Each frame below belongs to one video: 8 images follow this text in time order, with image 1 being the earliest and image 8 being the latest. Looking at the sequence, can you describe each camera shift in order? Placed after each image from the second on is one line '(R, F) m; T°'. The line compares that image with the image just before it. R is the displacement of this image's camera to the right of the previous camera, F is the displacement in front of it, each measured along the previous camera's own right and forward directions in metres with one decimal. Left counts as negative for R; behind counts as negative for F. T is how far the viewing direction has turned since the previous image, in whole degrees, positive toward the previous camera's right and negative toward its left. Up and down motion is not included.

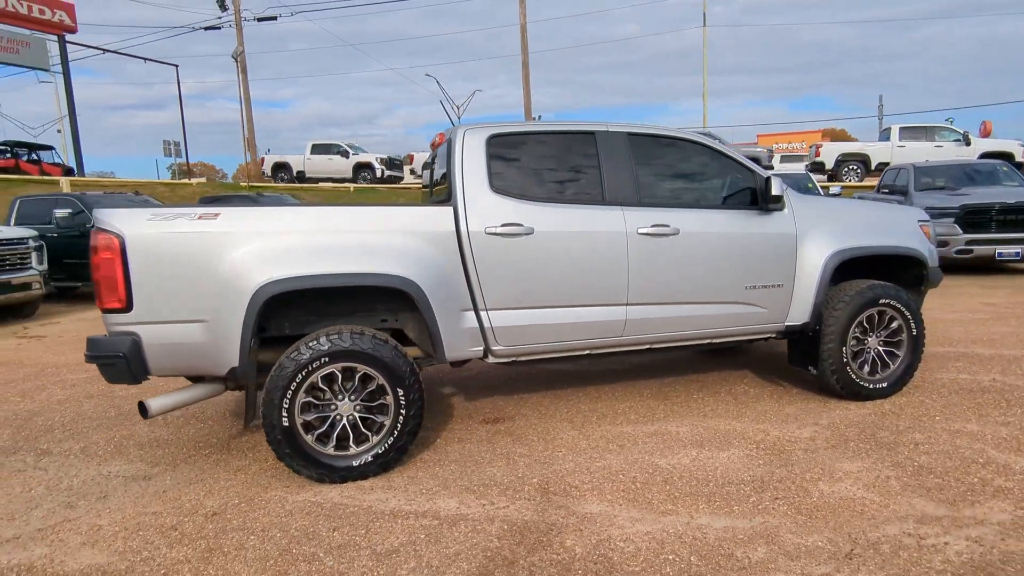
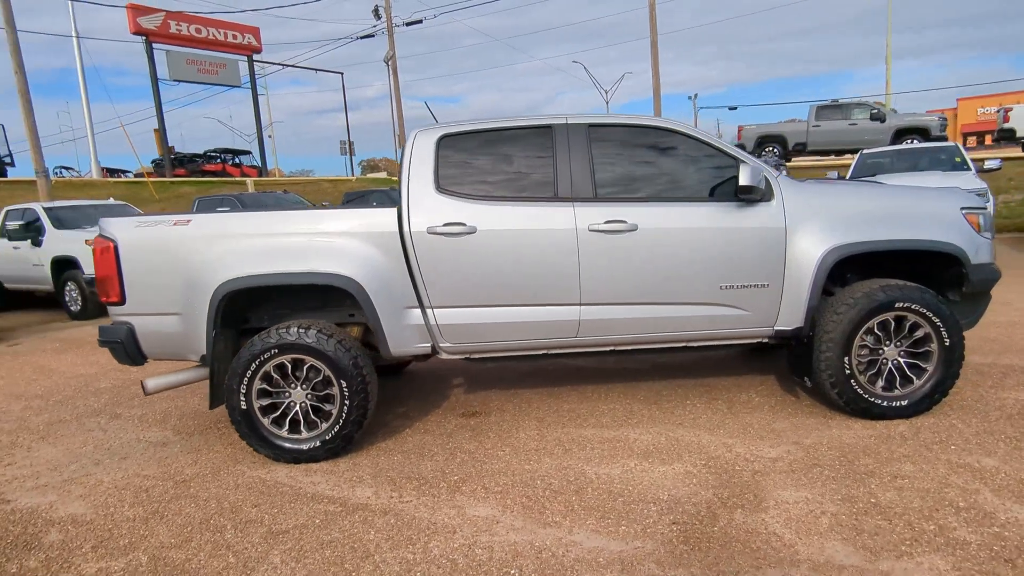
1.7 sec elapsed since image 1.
(+1.4, +0.2) m; -15°
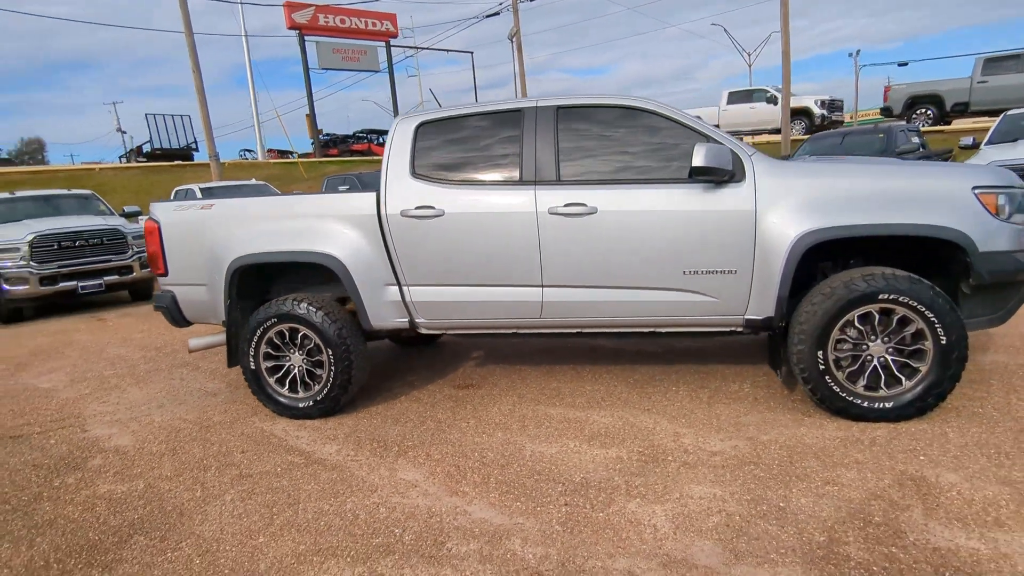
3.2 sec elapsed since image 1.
(+1.2, 0.0) m; -14°
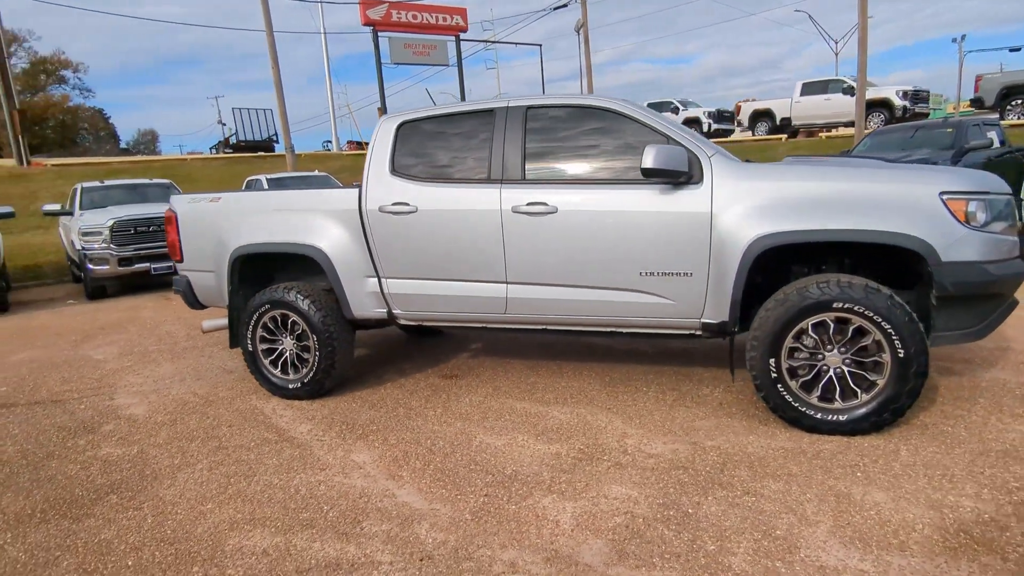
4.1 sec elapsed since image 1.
(+0.7, 0.0) m; -7°
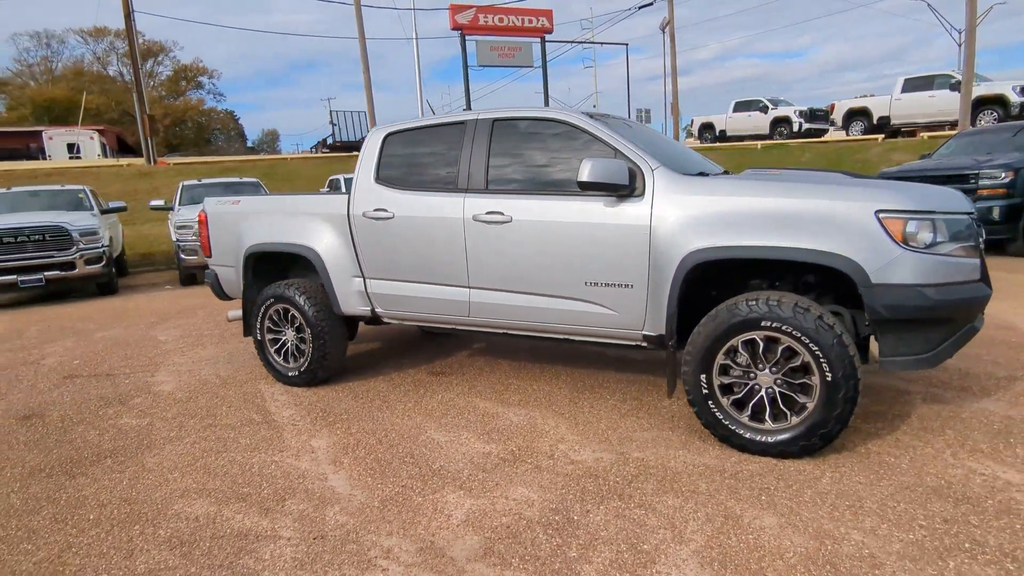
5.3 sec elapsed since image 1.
(+0.9, -0.1) m; -9°
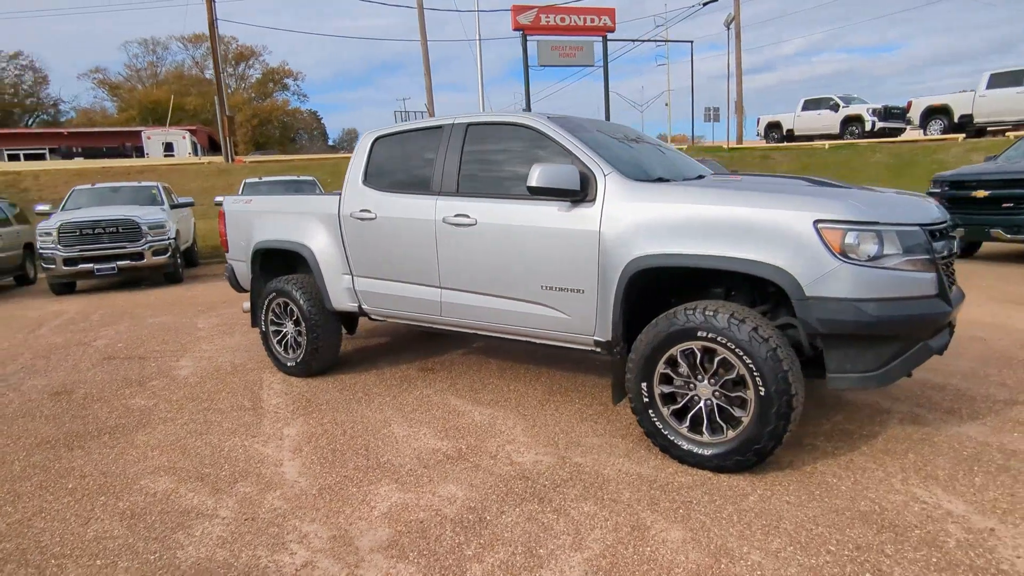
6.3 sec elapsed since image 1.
(+0.7, 0.0) m; -7°
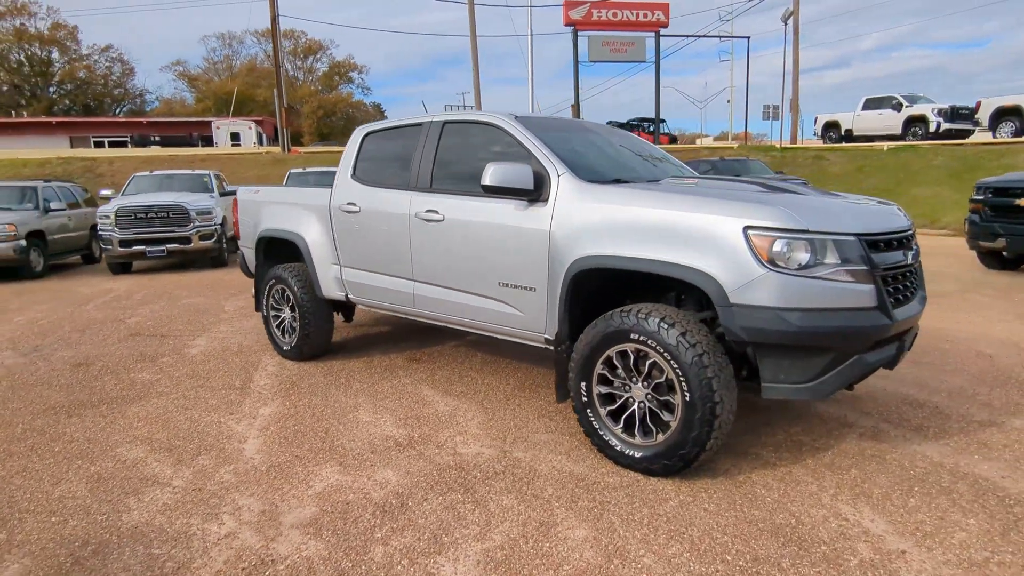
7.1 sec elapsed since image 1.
(+0.6, 0.0) m; -5°
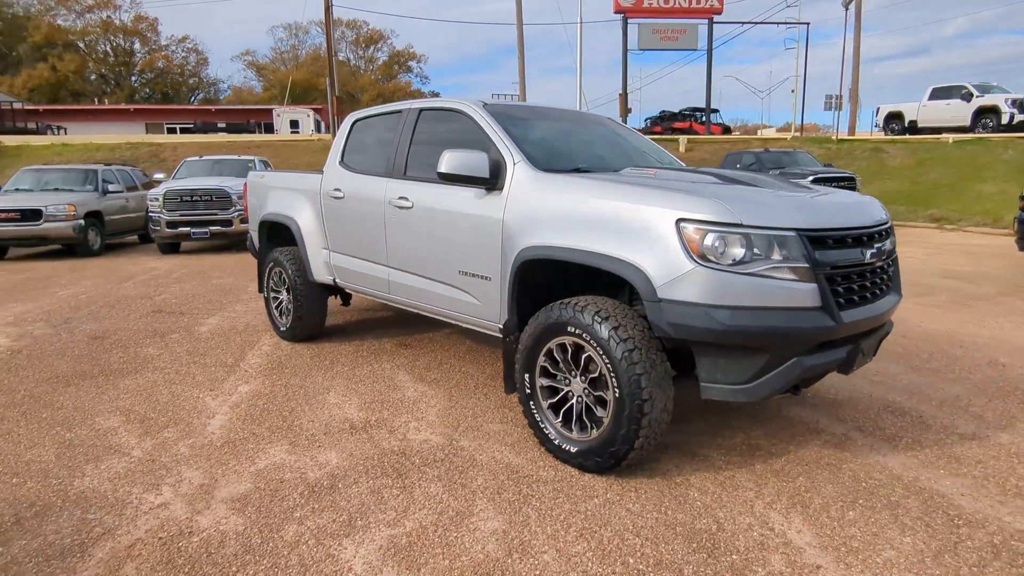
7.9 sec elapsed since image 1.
(+0.6, +0.1) m; -5°
